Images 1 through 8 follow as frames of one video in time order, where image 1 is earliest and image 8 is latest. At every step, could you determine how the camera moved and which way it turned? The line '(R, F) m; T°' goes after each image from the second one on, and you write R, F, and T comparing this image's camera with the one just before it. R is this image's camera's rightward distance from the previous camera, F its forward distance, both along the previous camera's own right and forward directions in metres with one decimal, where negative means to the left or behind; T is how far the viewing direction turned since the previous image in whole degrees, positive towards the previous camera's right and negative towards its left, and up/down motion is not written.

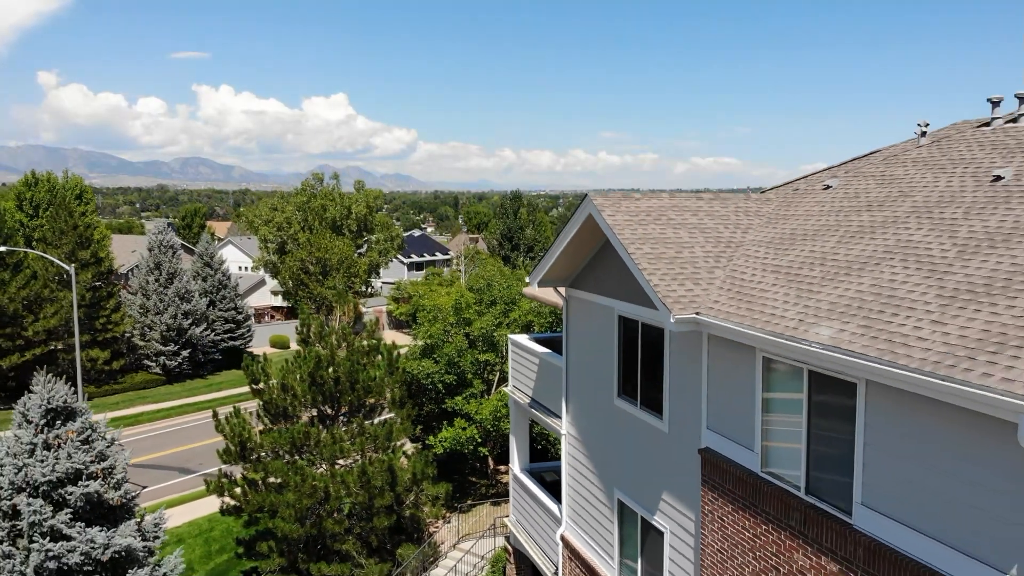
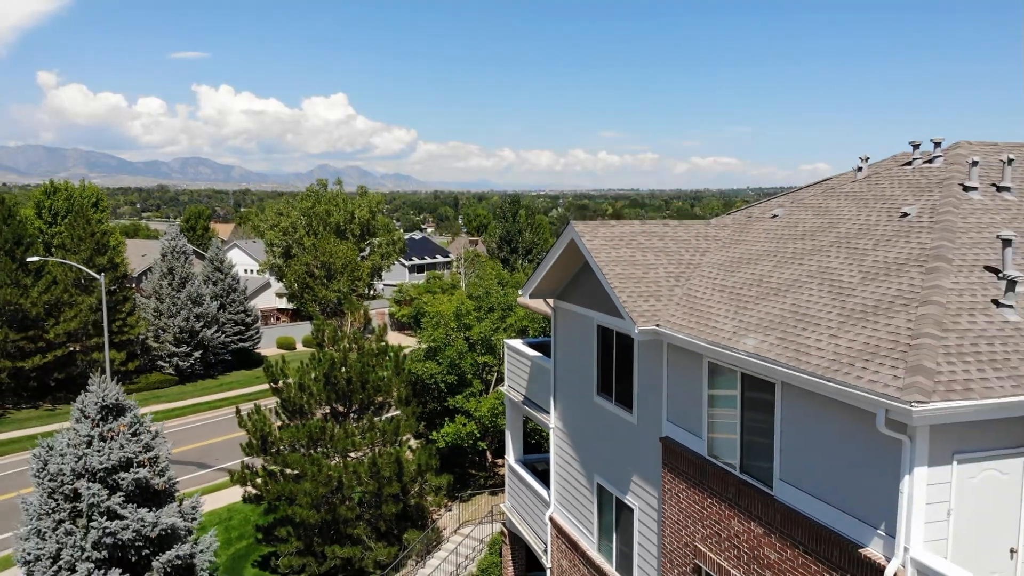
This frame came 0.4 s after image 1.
(0.0, -1.4) m; 0°
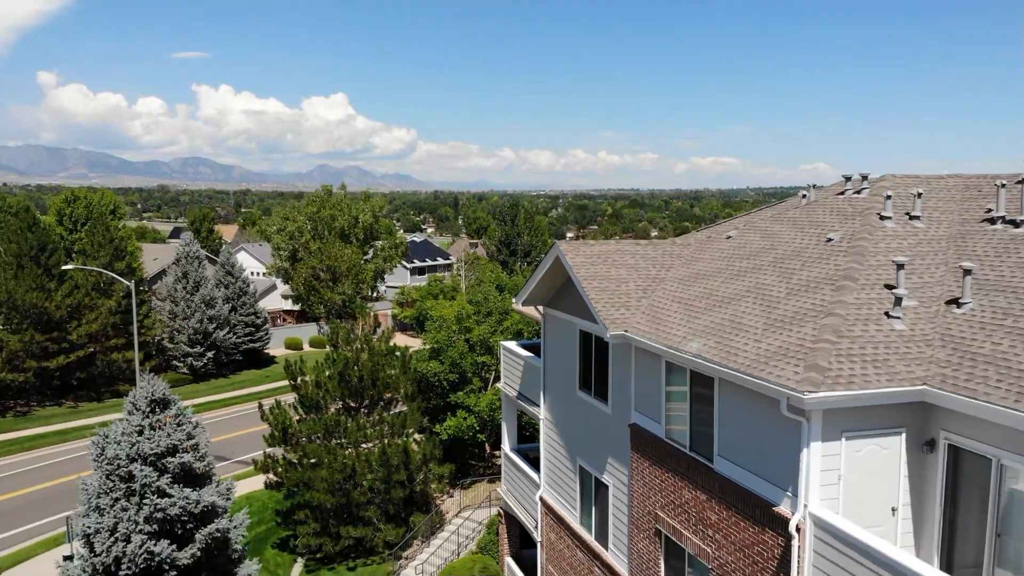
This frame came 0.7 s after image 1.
(0.0, -1.7) m; 0°
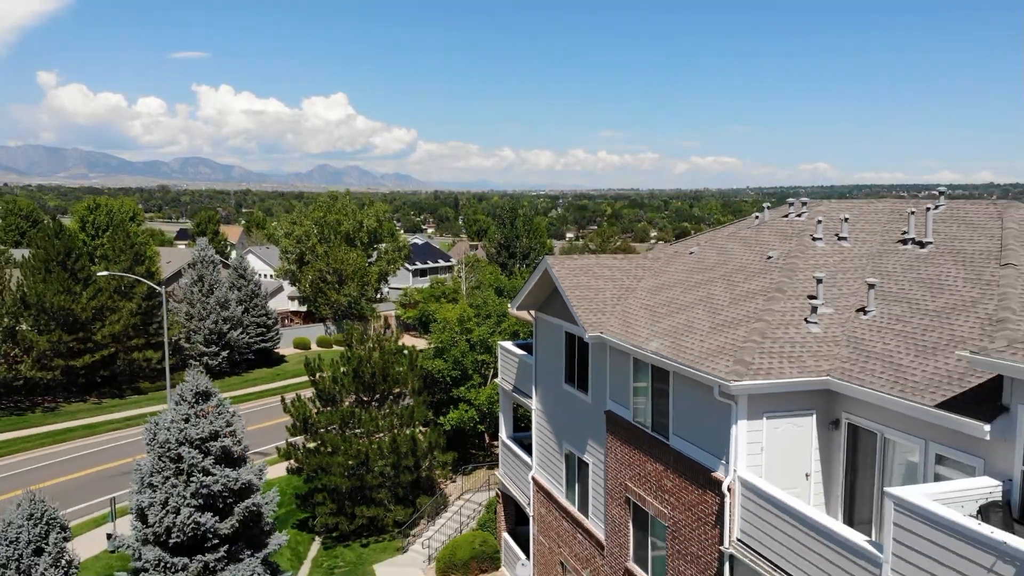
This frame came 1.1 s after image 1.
(0.0, -2.0) m; 0°
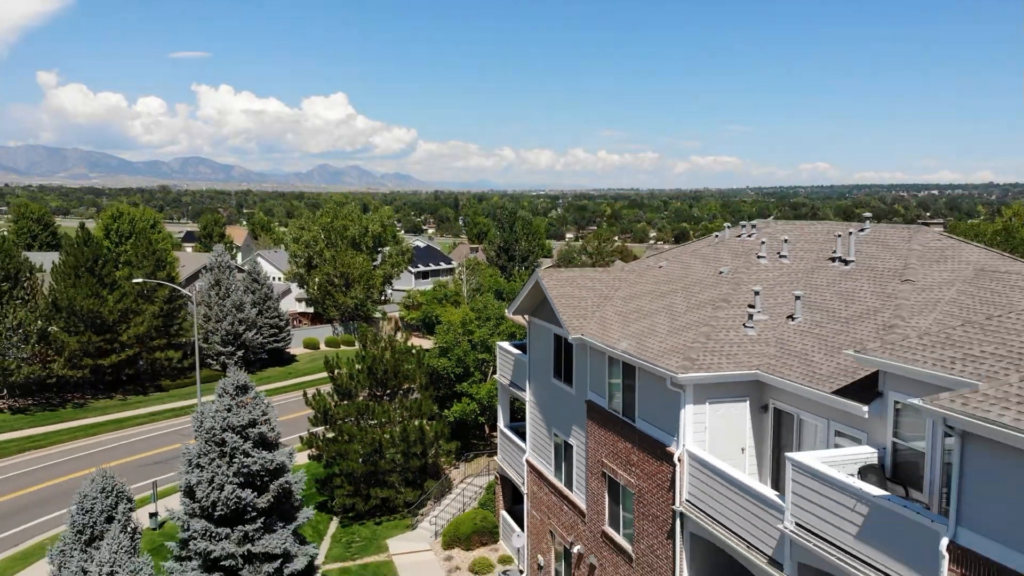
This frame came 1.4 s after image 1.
(0.0, -2.4) m; 0°
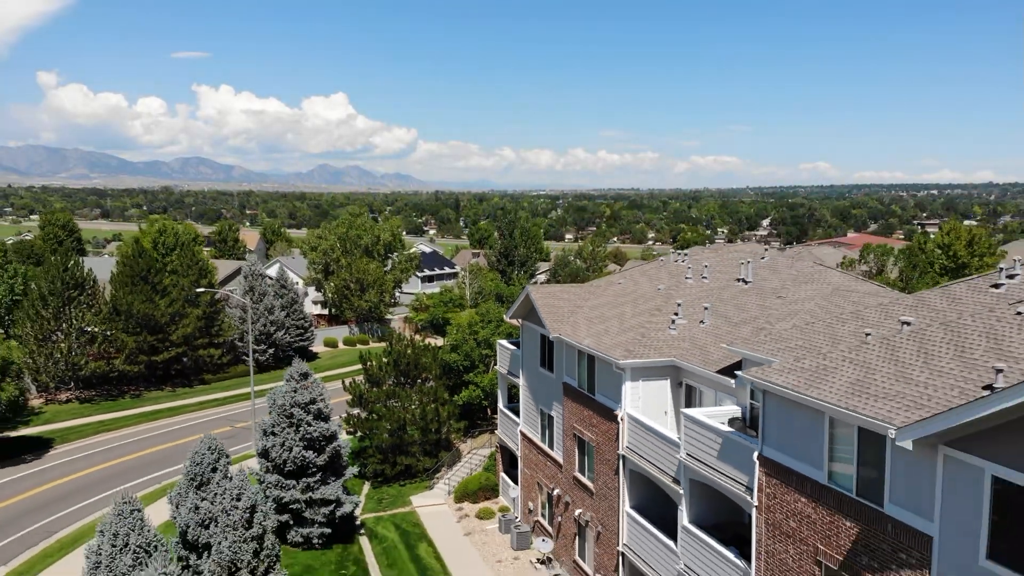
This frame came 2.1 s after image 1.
(+0.1, -5.4) m; 0°
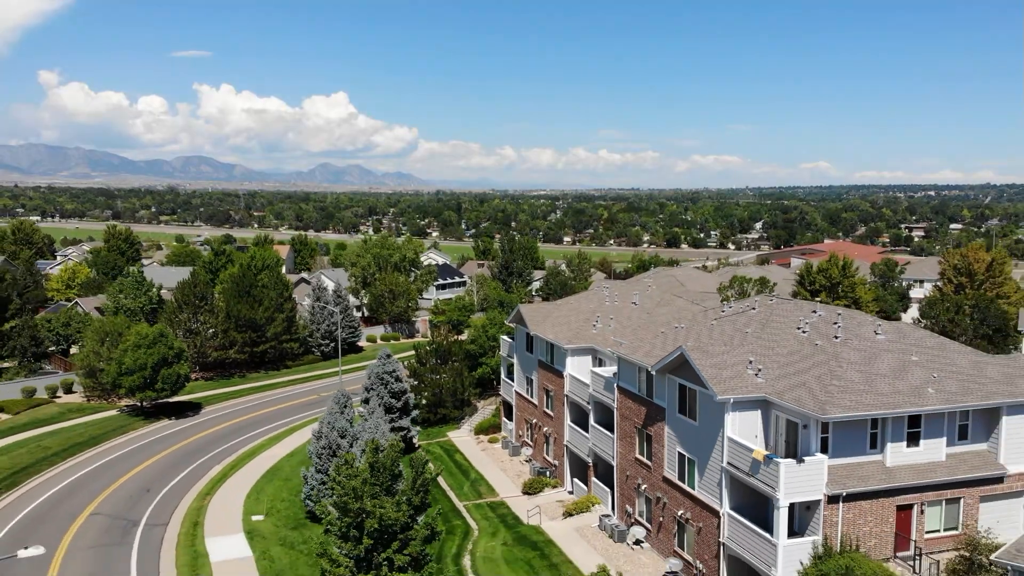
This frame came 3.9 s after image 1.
(+0.1, -16.2) m; 0°
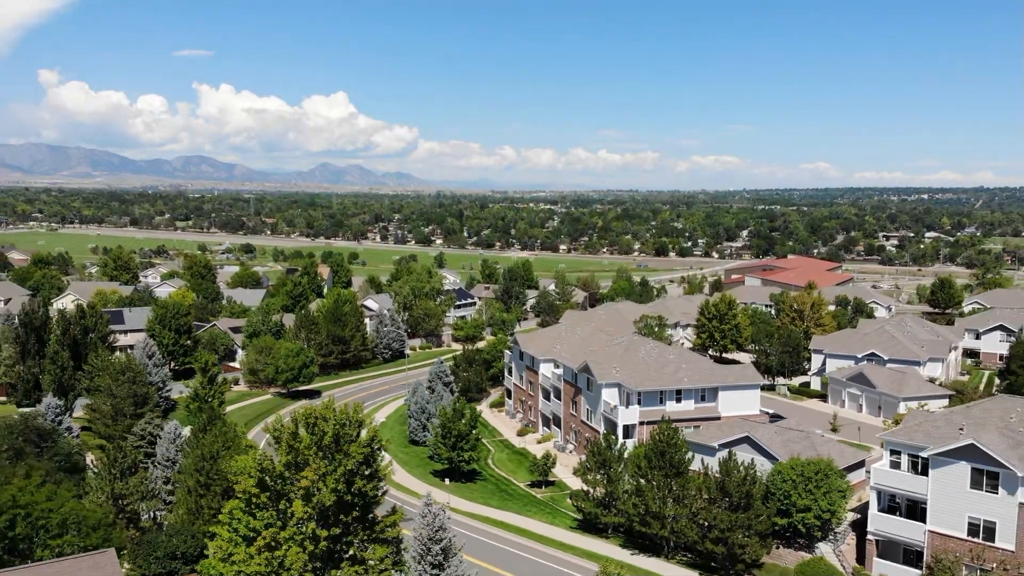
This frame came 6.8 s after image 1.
(0.0, -30.8) m; 0°
